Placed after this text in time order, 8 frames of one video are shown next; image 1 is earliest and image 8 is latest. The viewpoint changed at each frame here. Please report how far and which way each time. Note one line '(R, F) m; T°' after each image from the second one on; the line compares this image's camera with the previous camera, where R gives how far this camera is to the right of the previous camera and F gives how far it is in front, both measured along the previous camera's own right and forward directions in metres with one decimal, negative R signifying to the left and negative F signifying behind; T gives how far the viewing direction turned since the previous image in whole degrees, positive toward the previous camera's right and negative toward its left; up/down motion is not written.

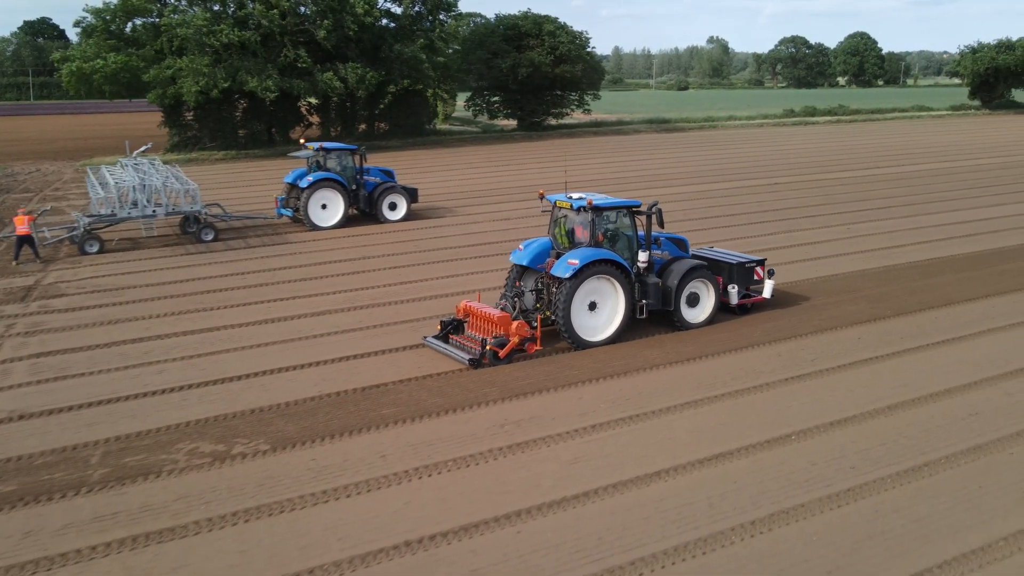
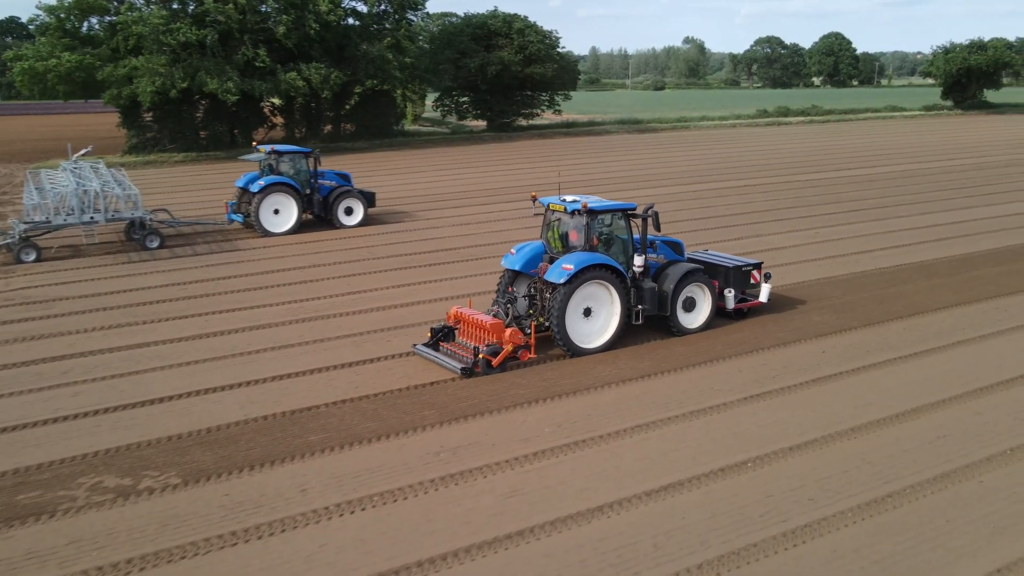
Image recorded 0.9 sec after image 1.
(+0.3, +0.5) m; +1°
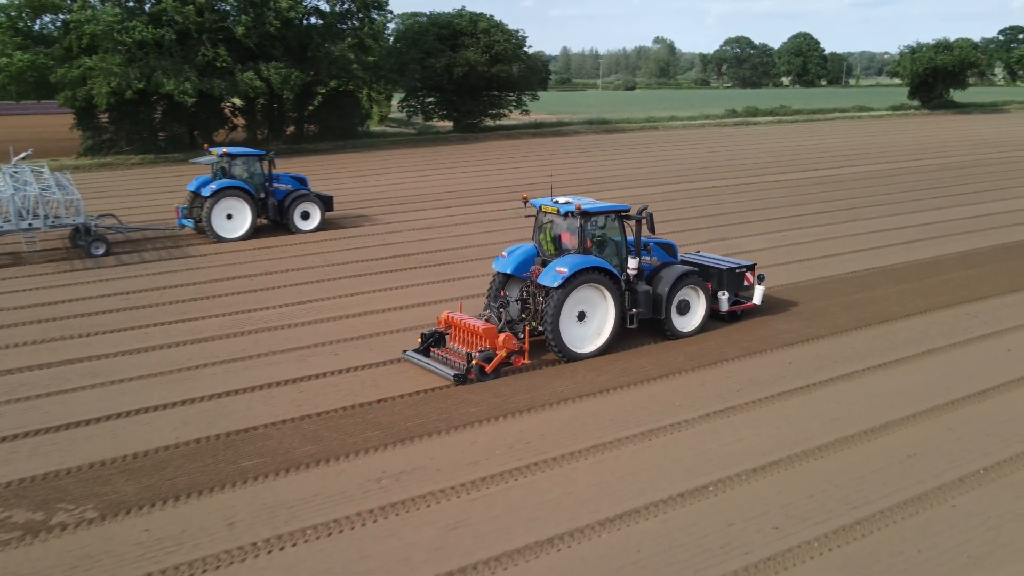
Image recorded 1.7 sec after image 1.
(+0.2, +0.4) m; +2°
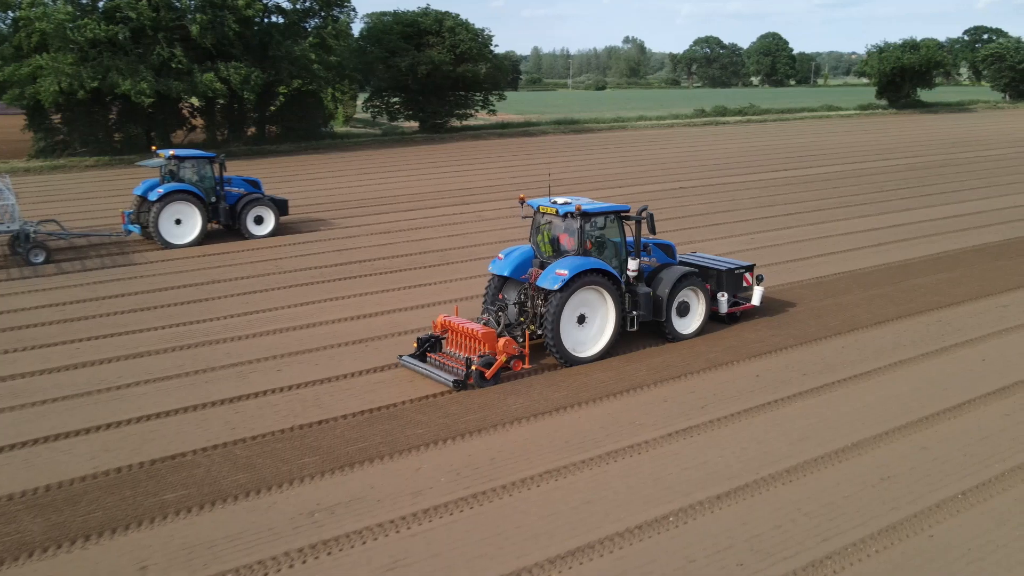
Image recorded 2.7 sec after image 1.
(+0.2, +0.4) m; +2°
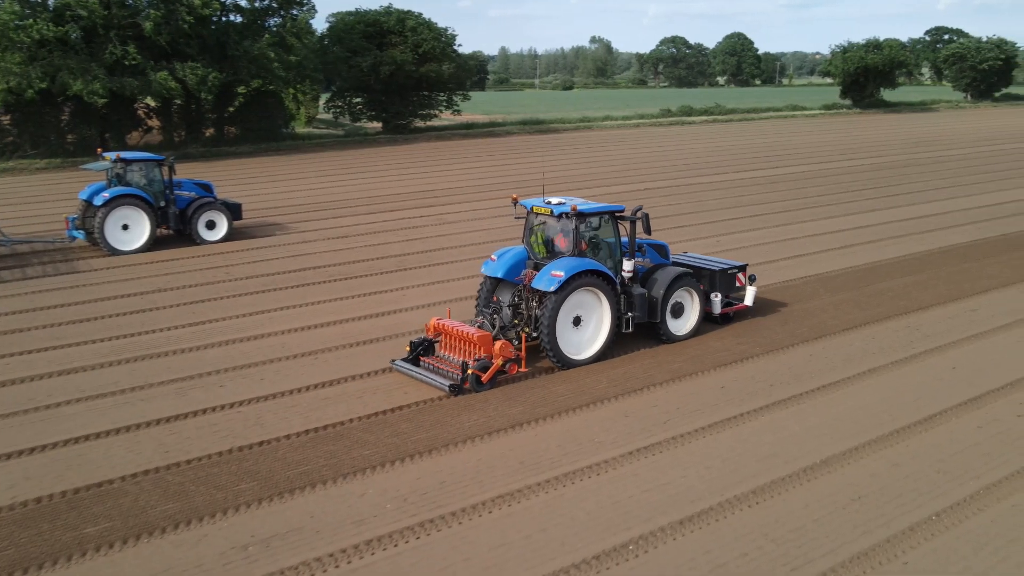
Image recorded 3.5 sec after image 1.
(+0.1, +0.4) m; +2°
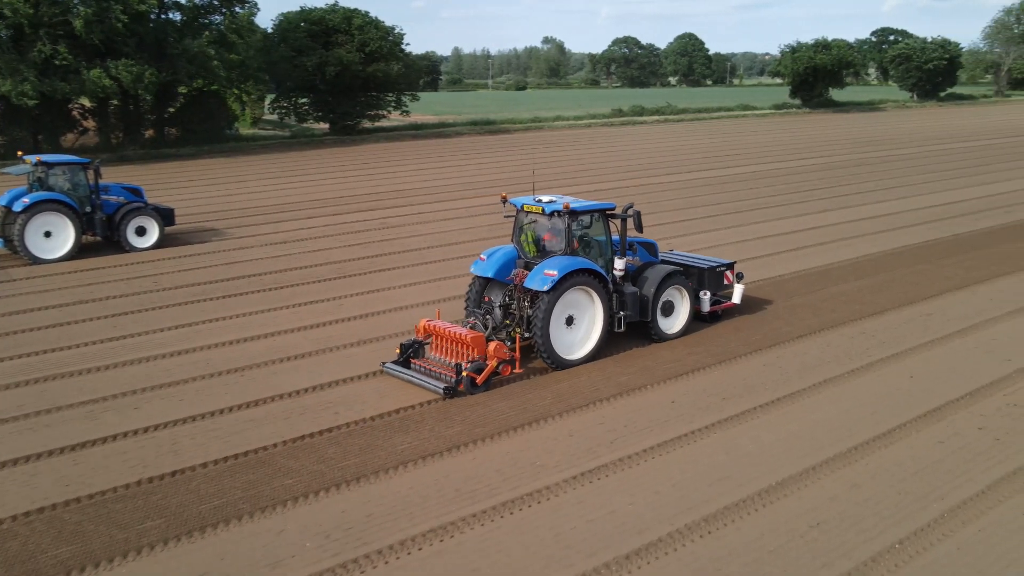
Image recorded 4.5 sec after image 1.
(+0.1, +0.4) m; +3°
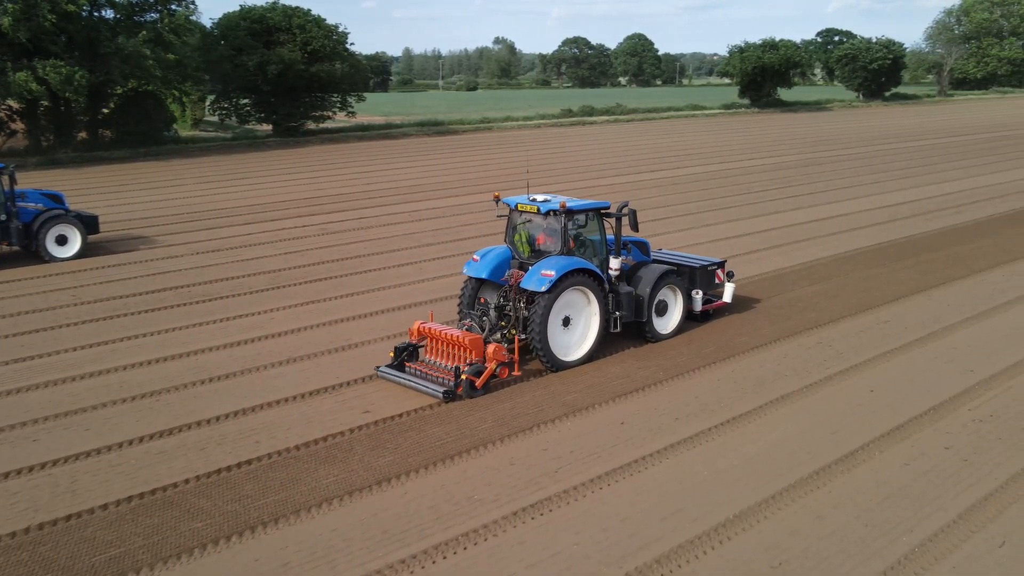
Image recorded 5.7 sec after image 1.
(+0.1, +0.5) m; +3°
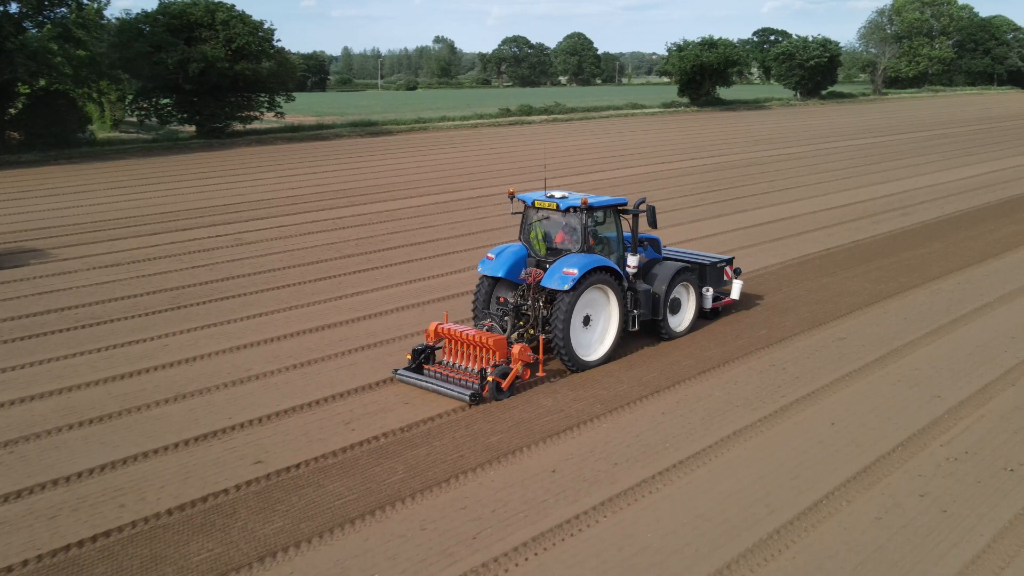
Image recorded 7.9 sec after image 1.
(+0.2, +0.9) m; +3°
